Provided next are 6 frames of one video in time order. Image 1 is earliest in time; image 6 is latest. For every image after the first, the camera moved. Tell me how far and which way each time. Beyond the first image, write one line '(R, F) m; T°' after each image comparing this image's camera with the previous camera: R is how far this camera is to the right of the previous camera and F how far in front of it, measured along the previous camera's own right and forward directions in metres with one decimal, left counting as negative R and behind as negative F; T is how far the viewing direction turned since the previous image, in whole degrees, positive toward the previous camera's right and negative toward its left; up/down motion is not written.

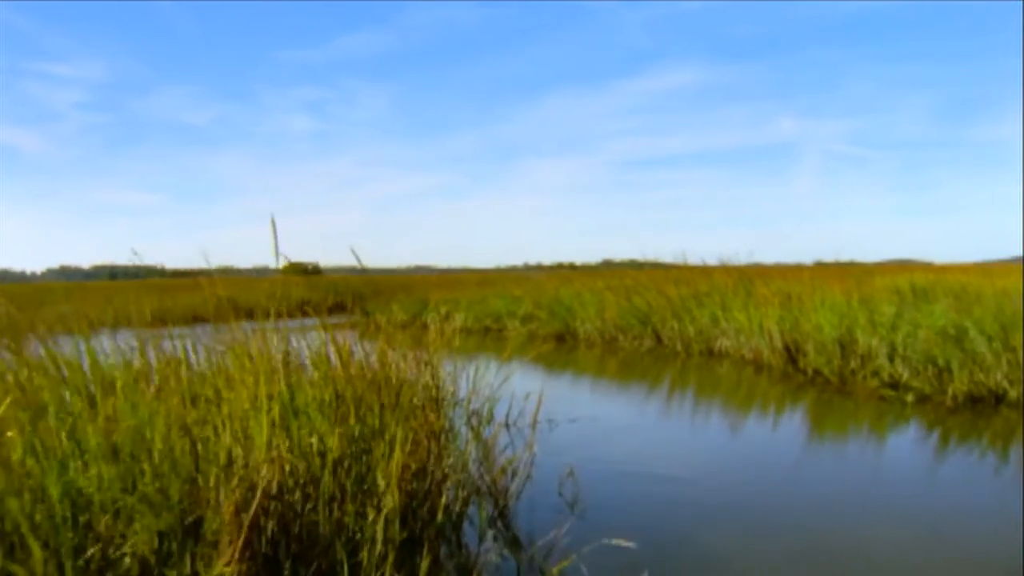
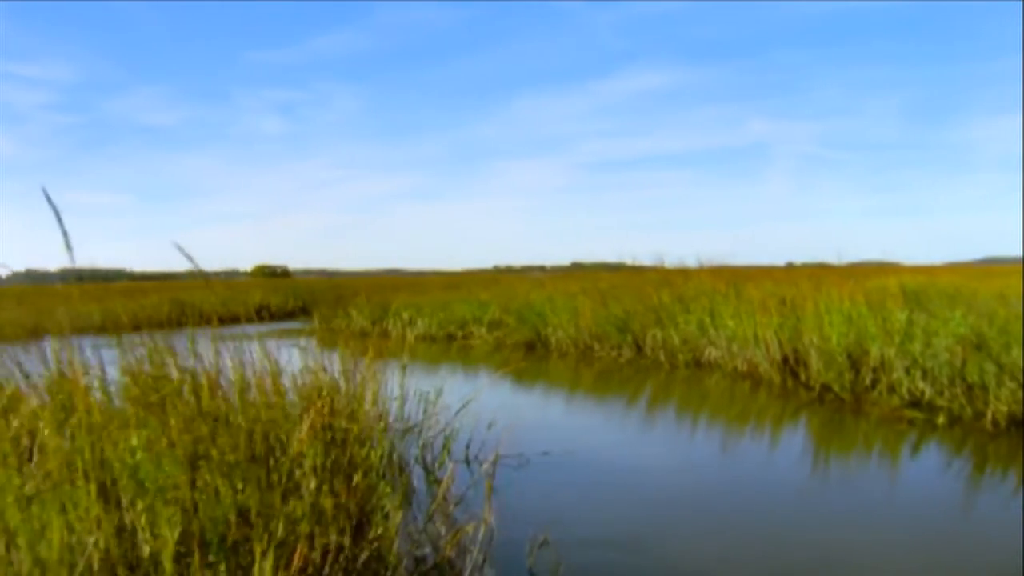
(0.0, +0.7) m; +2°
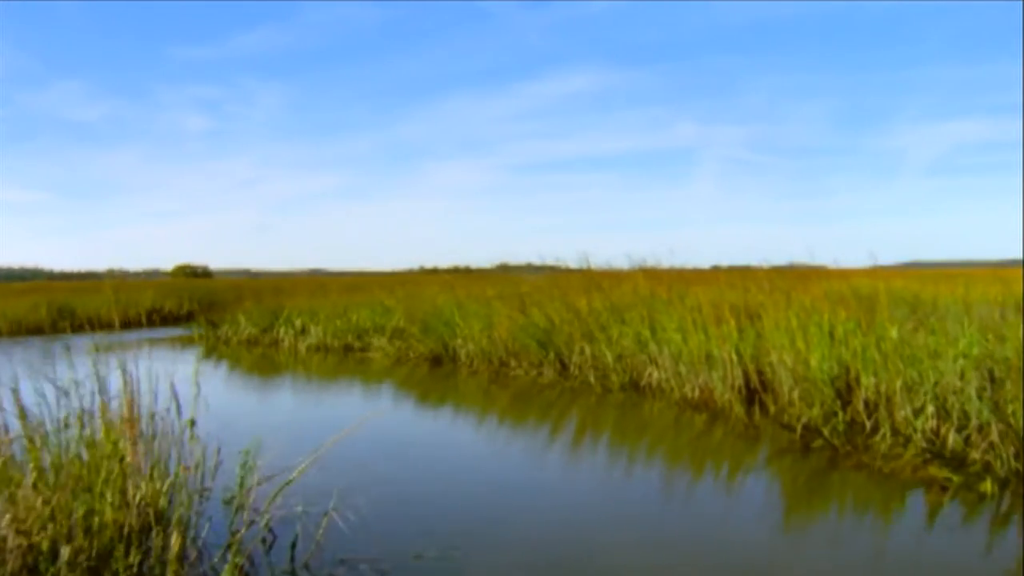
(+0.2, +1.2) m; +5°
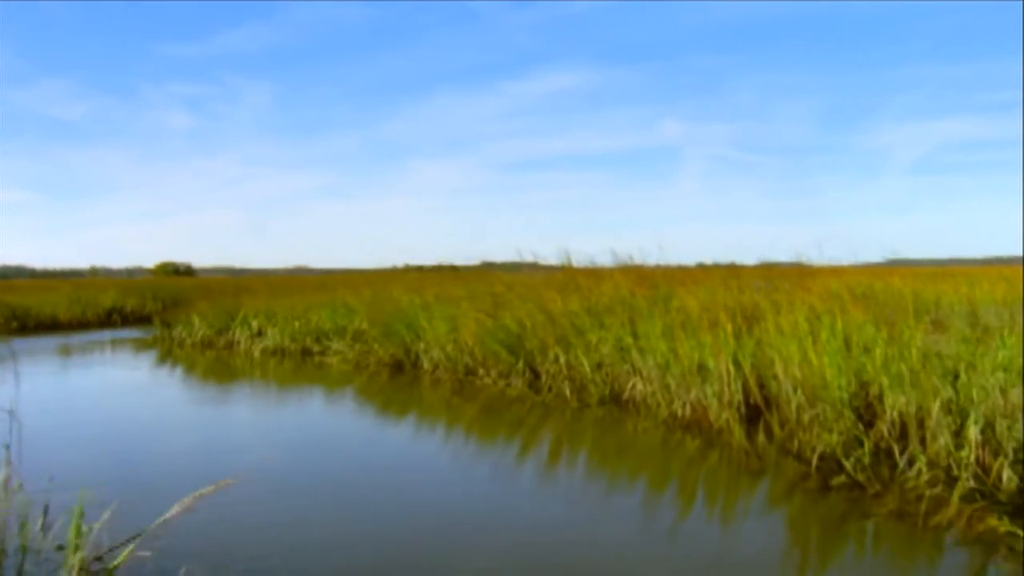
(+0.1, +0.6) m; +1°
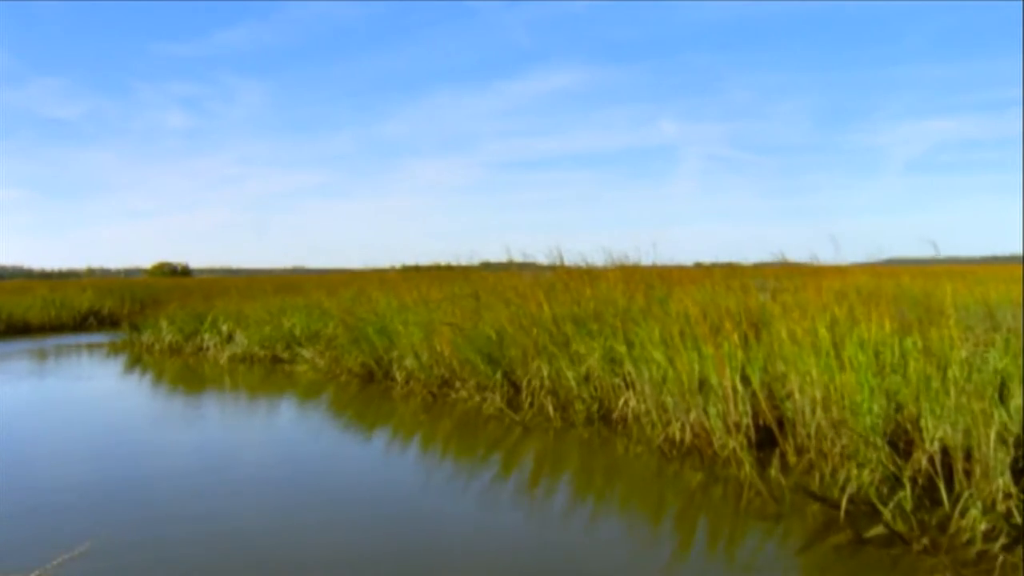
(+0.1, +0.5) m; 0°
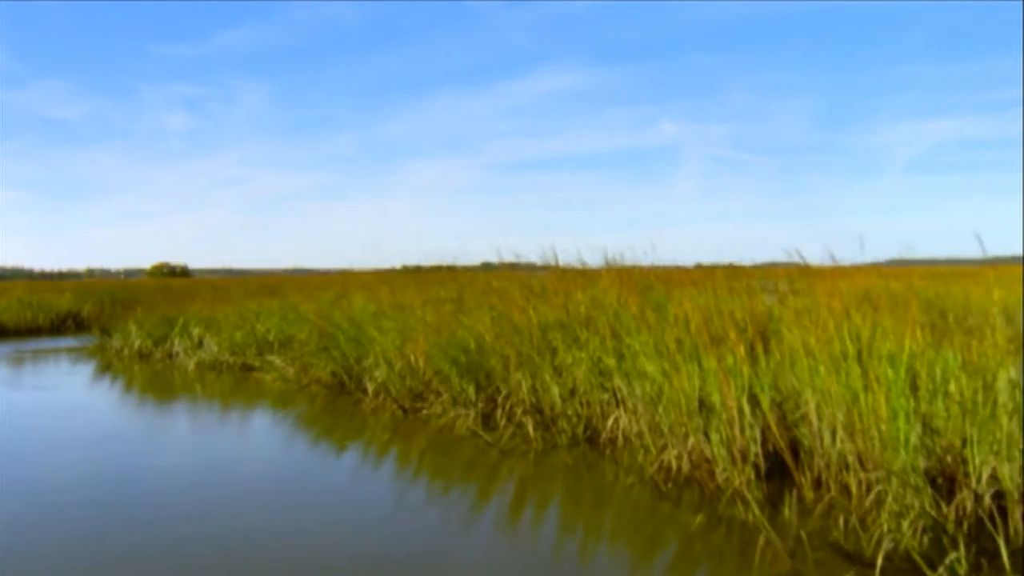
(+0.1, +0.4) m; 0°
